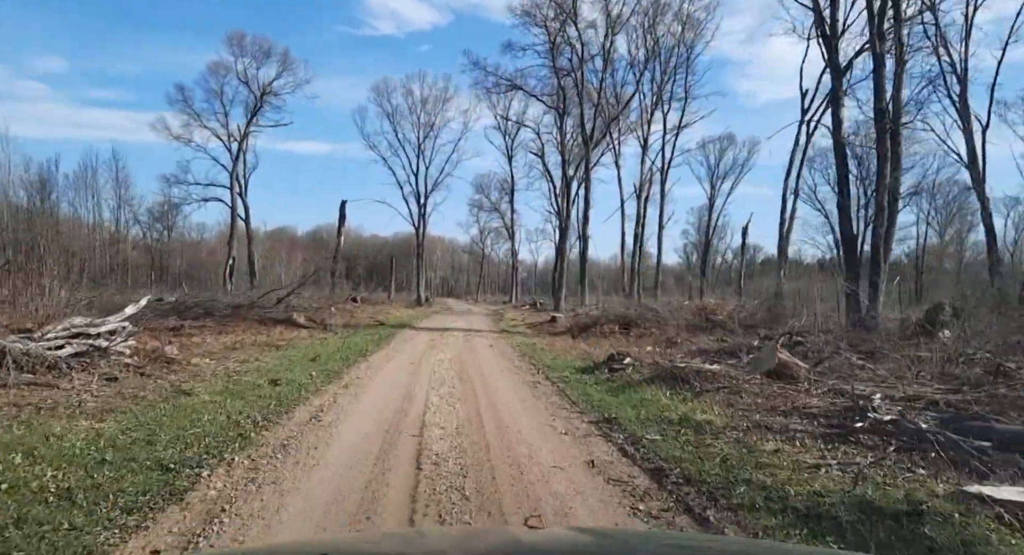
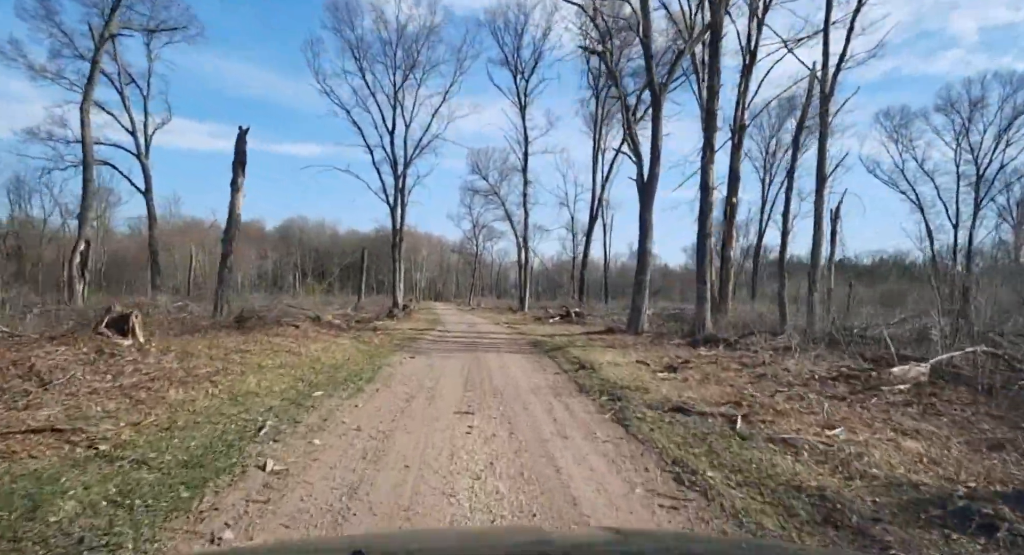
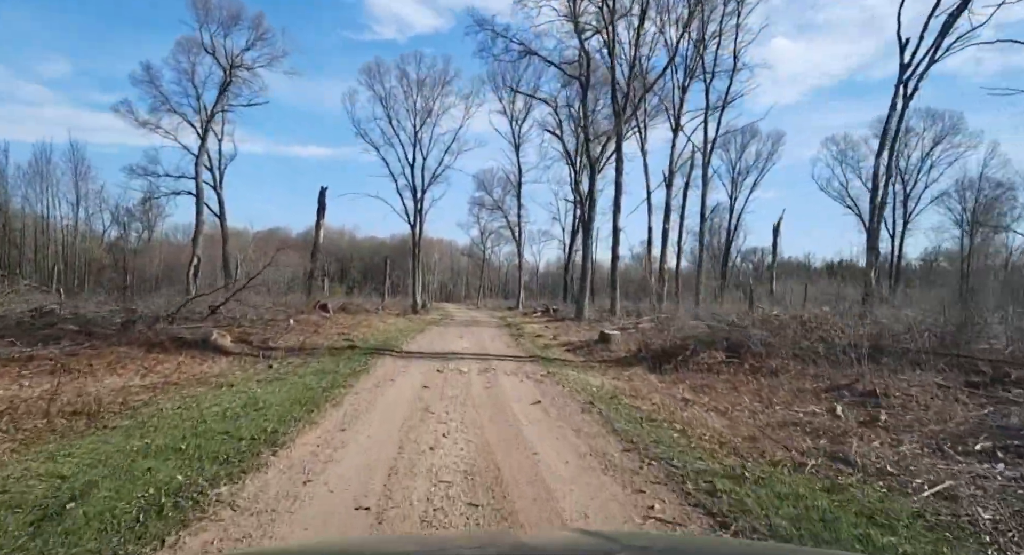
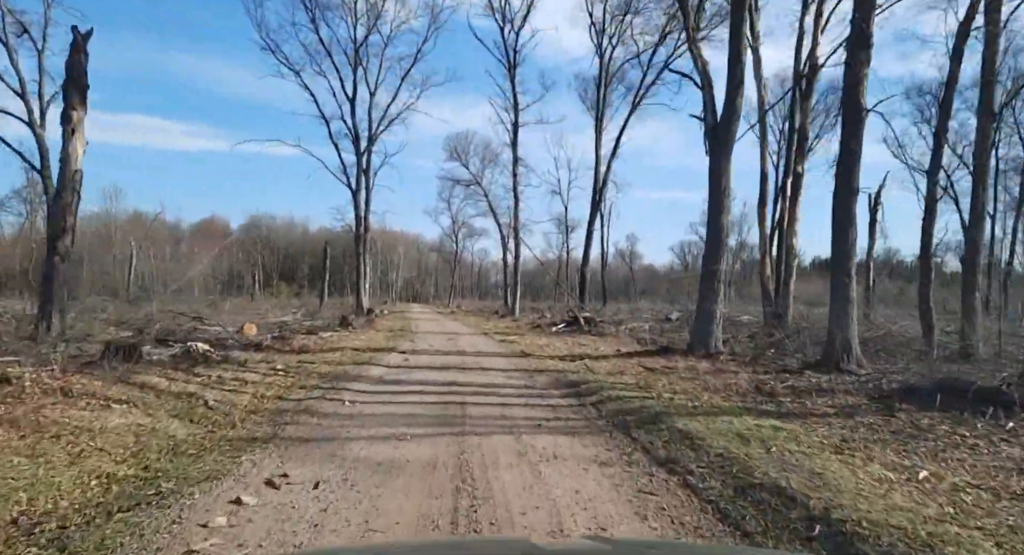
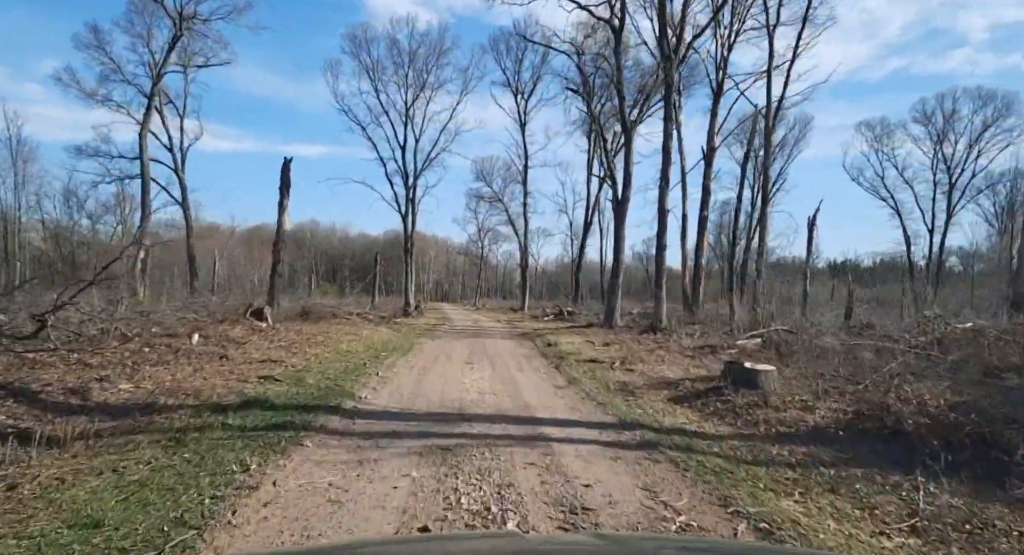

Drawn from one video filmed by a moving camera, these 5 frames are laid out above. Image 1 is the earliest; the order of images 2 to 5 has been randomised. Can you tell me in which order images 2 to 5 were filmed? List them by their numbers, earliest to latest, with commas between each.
3, 5, 2, 4
